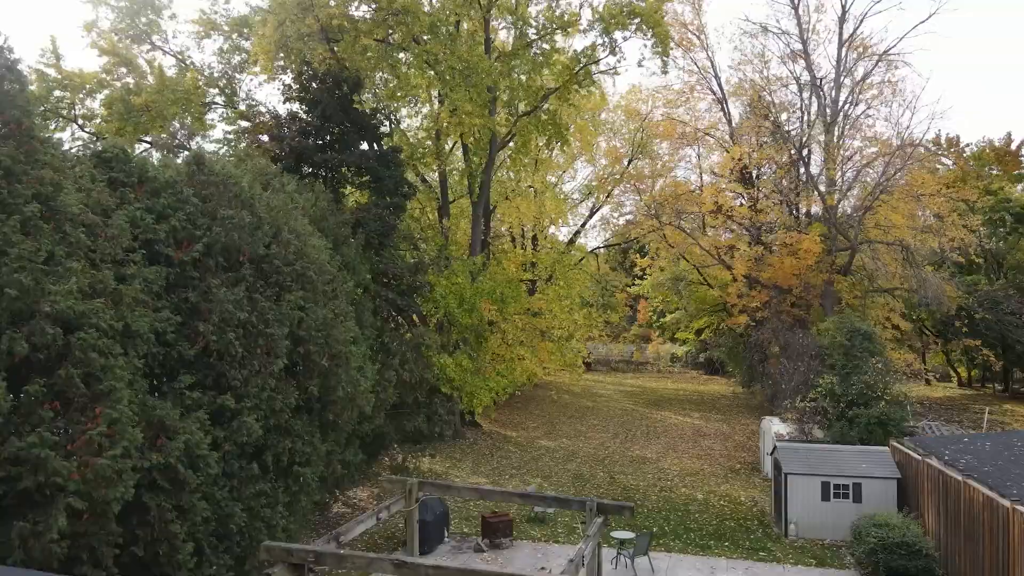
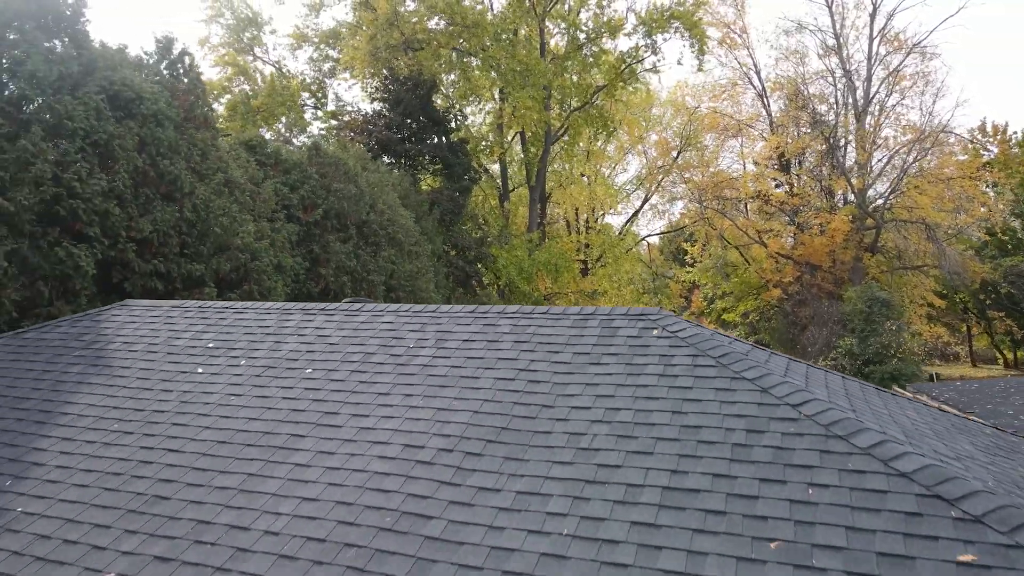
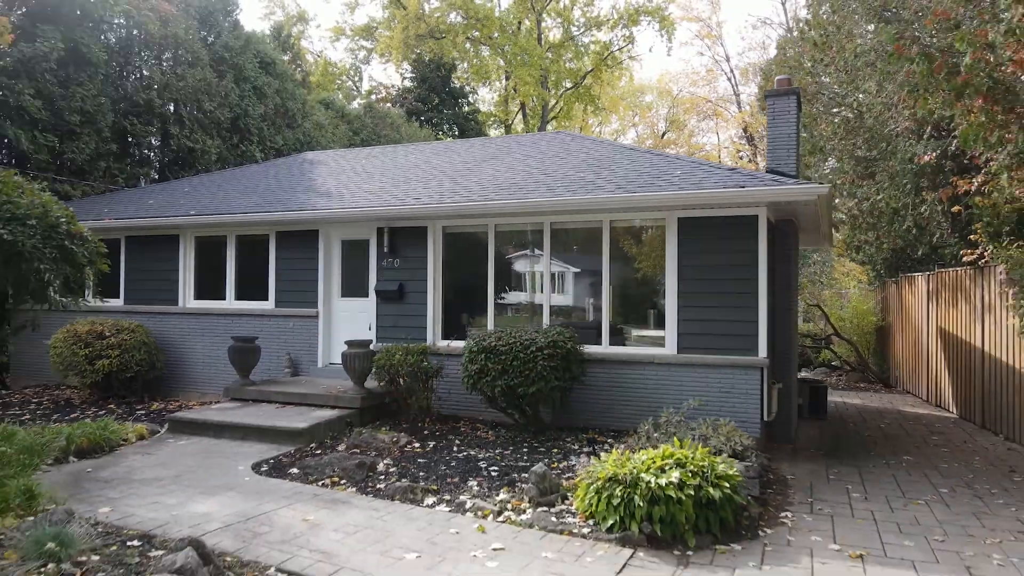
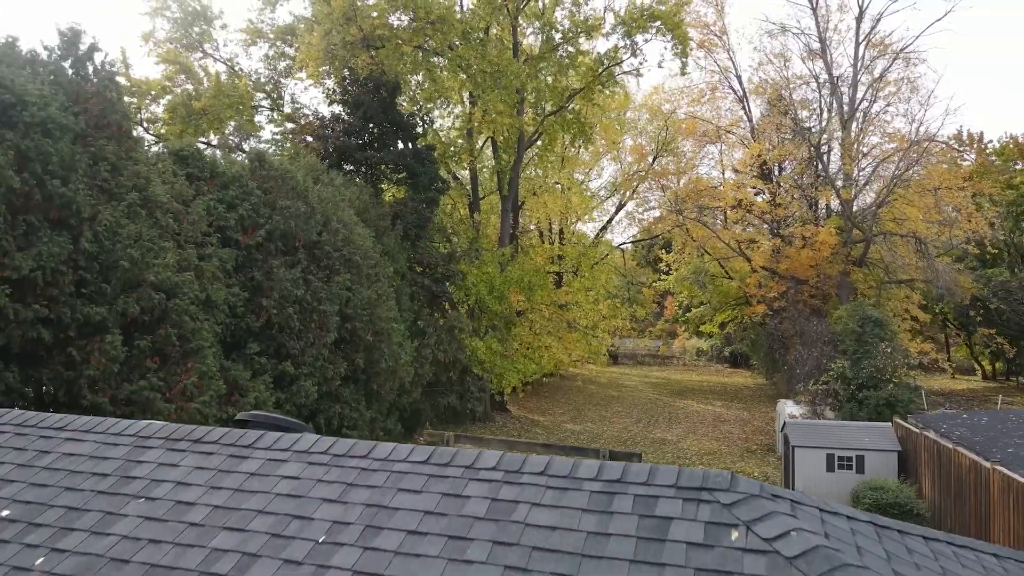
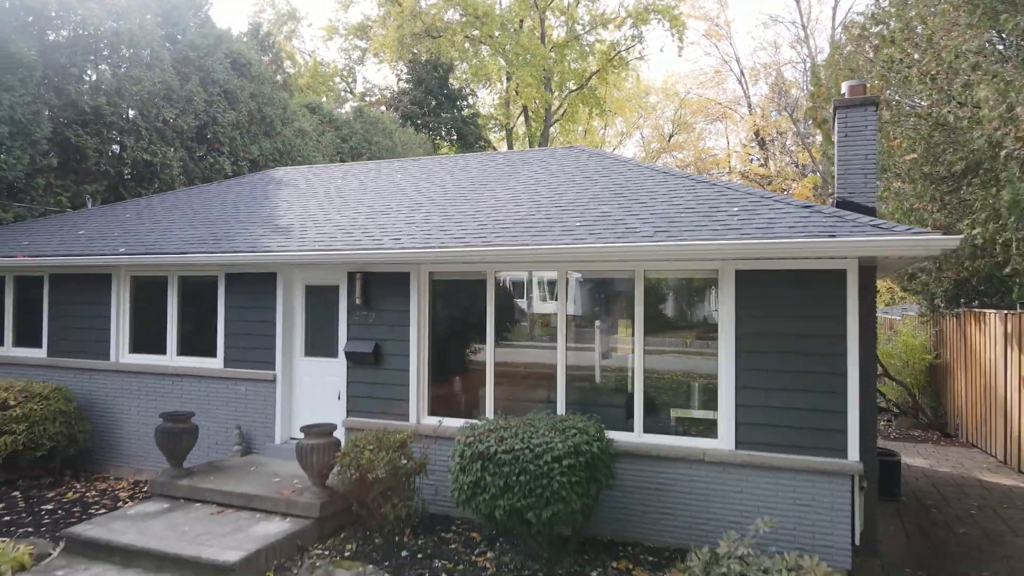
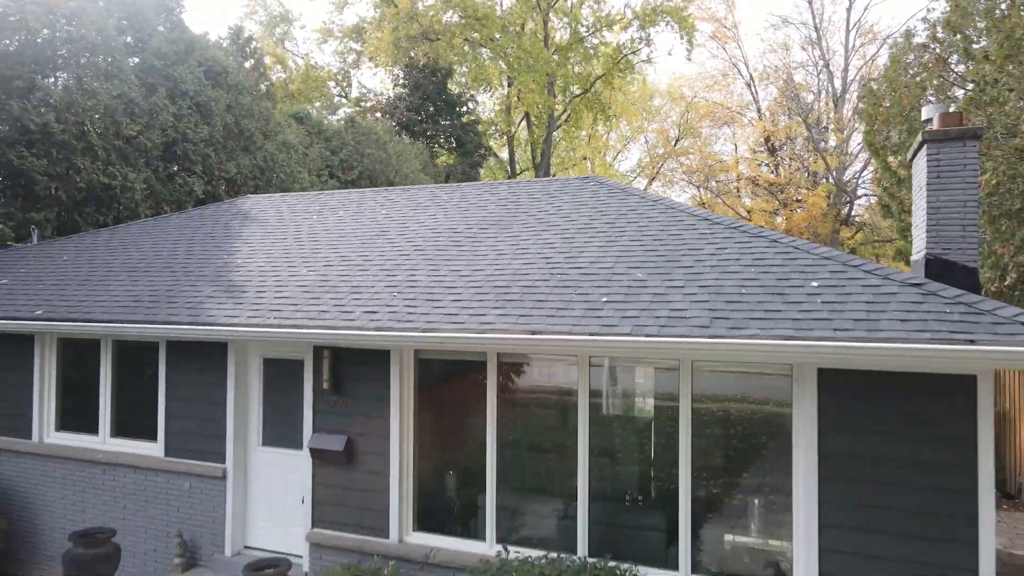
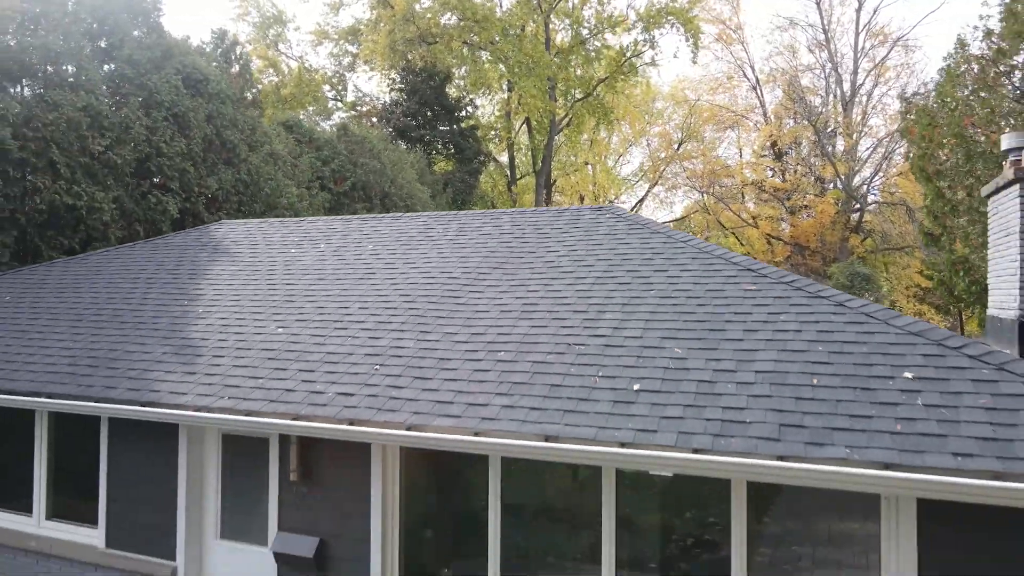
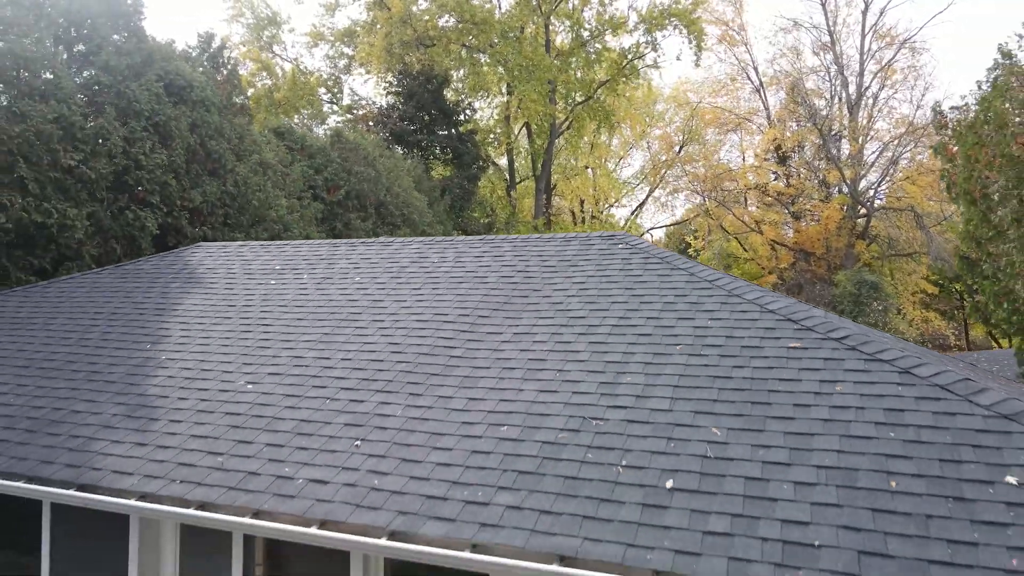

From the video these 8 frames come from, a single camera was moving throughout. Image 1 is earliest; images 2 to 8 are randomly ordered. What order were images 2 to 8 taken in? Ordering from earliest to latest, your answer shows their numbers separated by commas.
4, 2, 8, 7, 6, 5, 3
